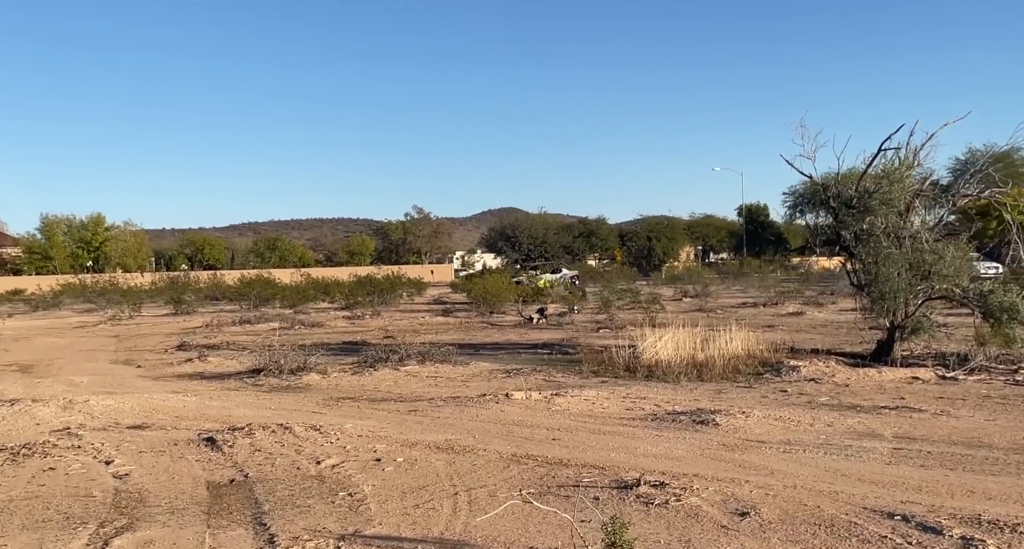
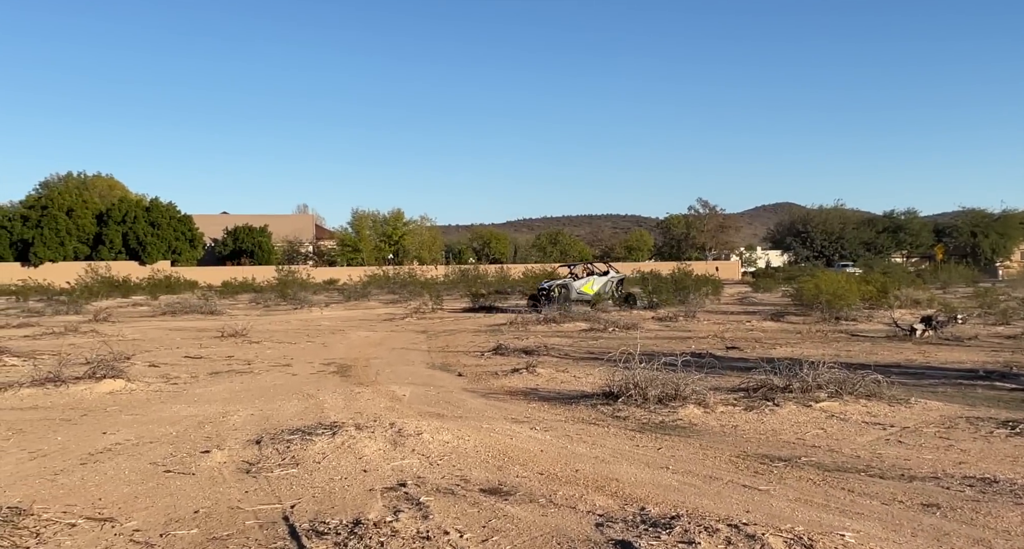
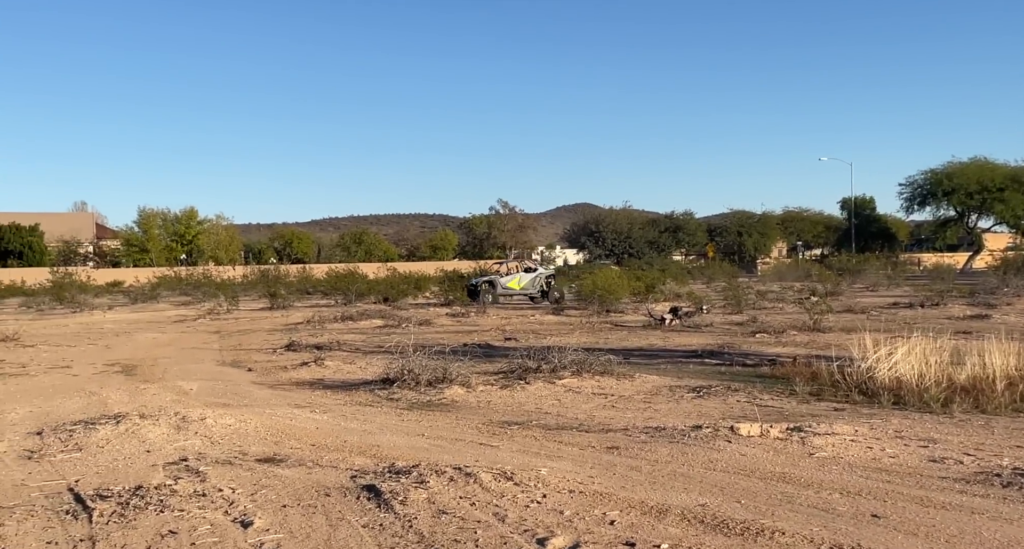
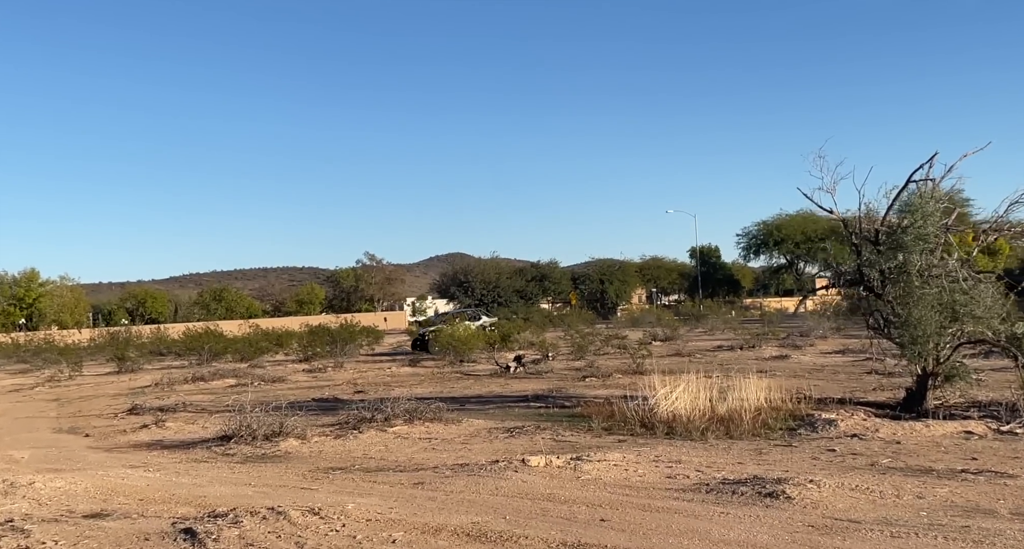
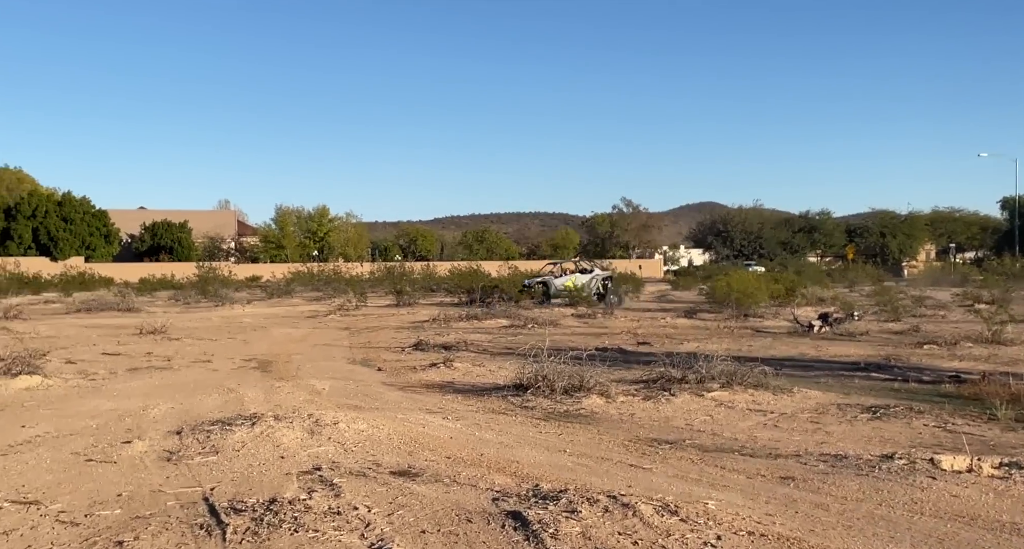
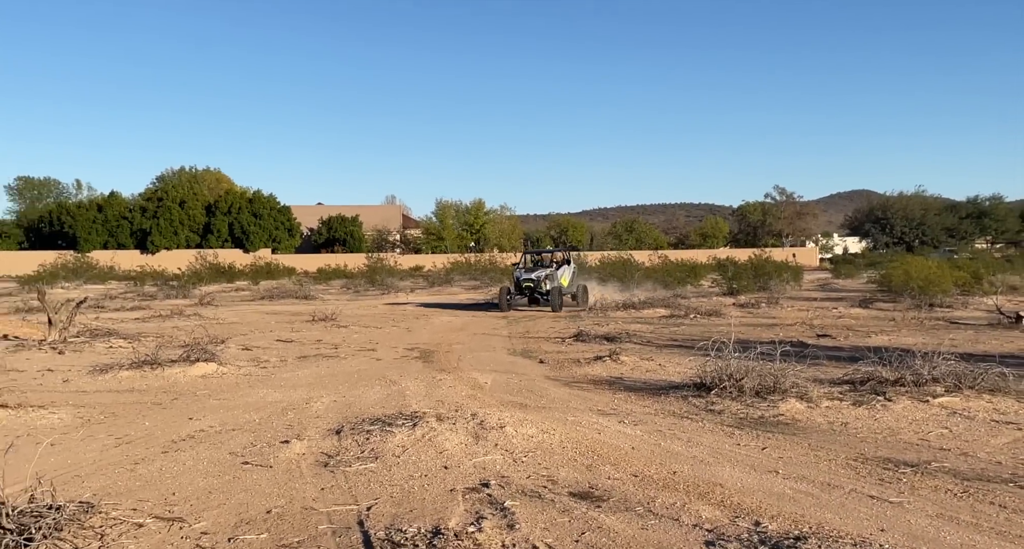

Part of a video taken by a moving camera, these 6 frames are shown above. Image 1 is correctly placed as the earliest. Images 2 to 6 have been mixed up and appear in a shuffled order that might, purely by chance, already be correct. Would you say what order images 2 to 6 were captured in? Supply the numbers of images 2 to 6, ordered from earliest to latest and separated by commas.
4, 3, 5, 2, 6
